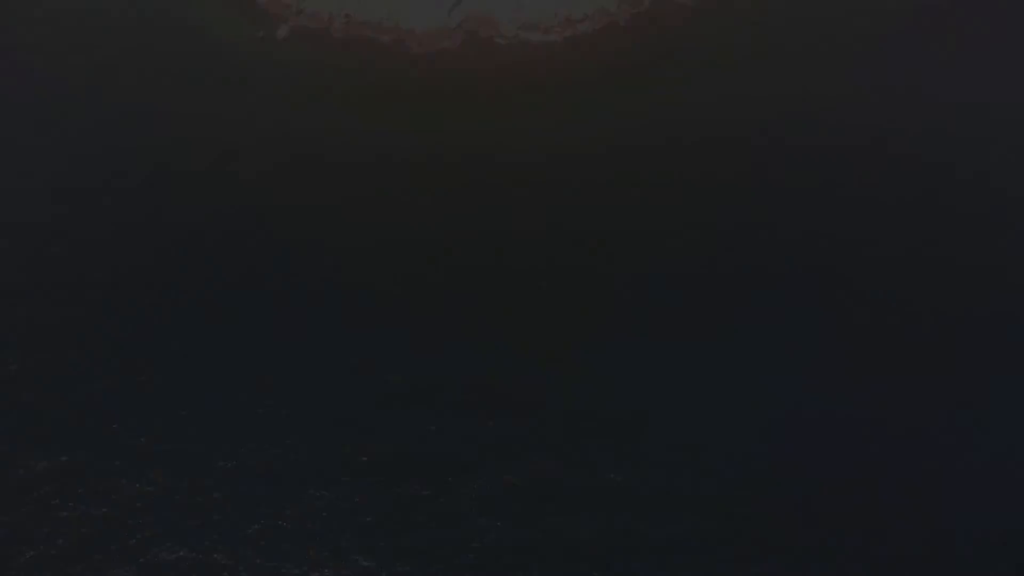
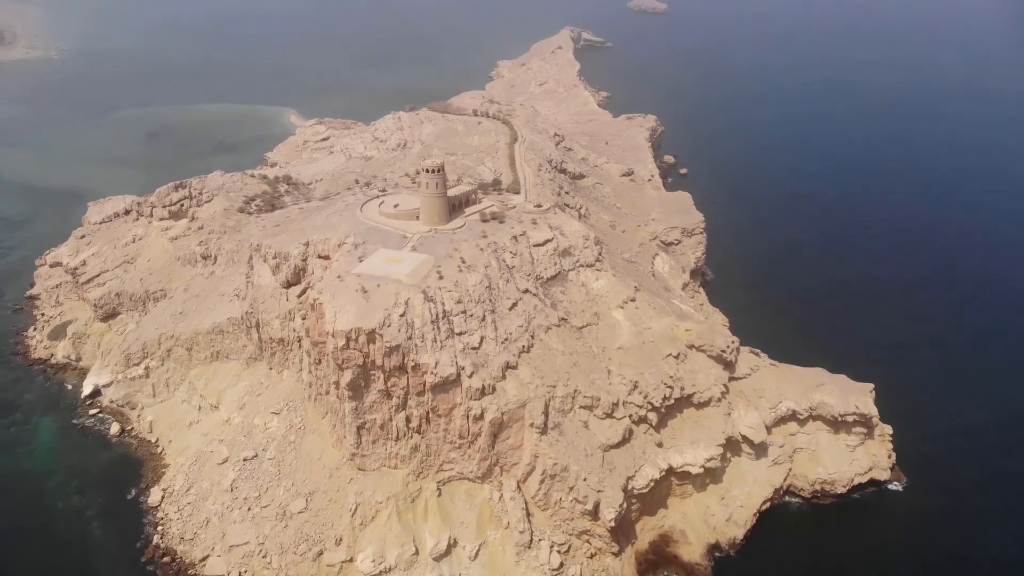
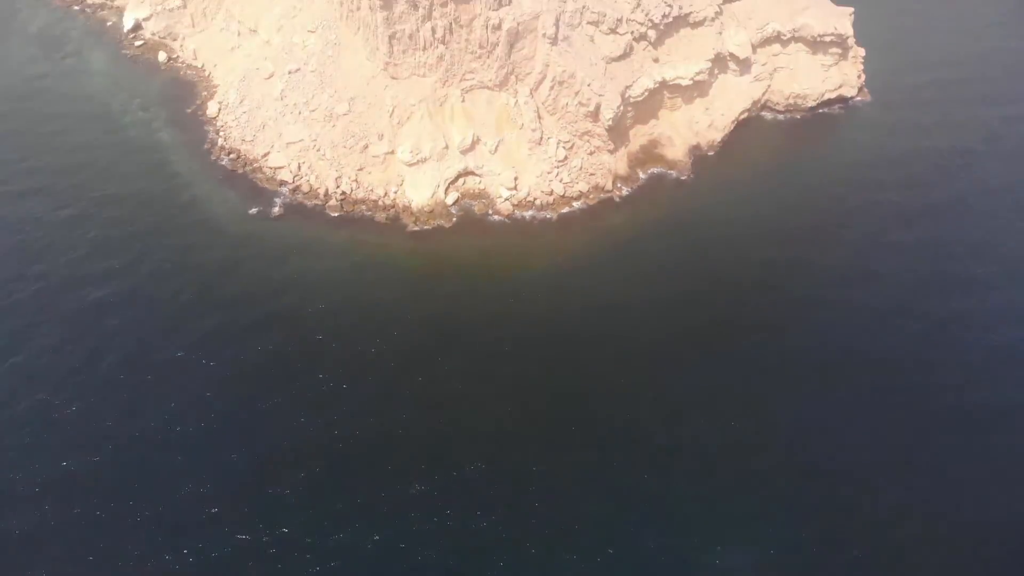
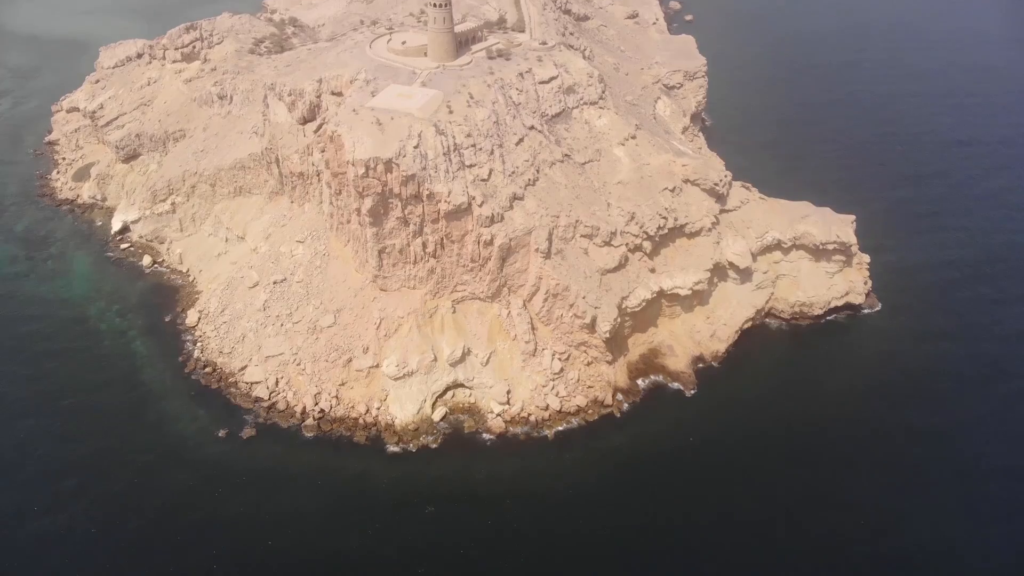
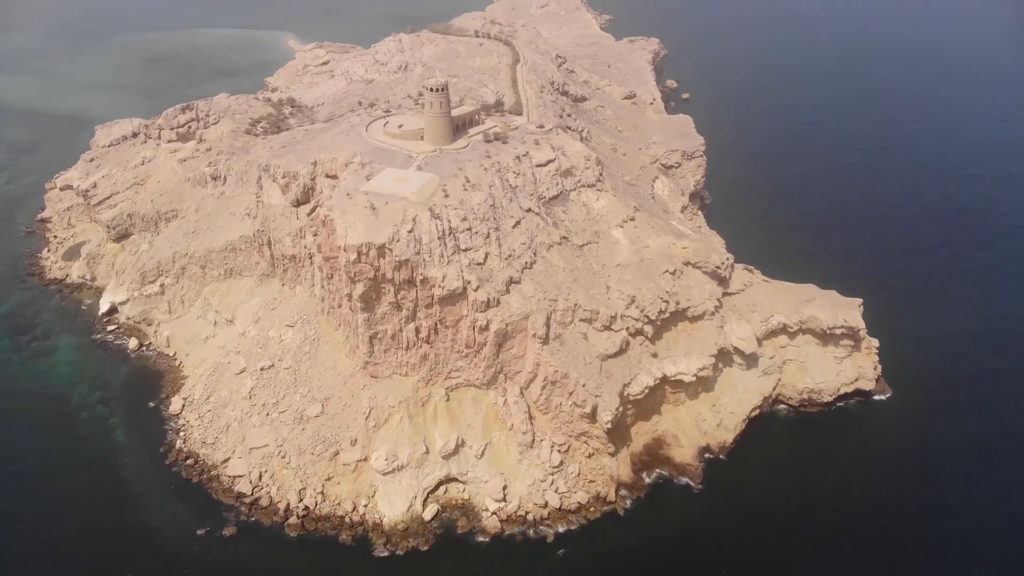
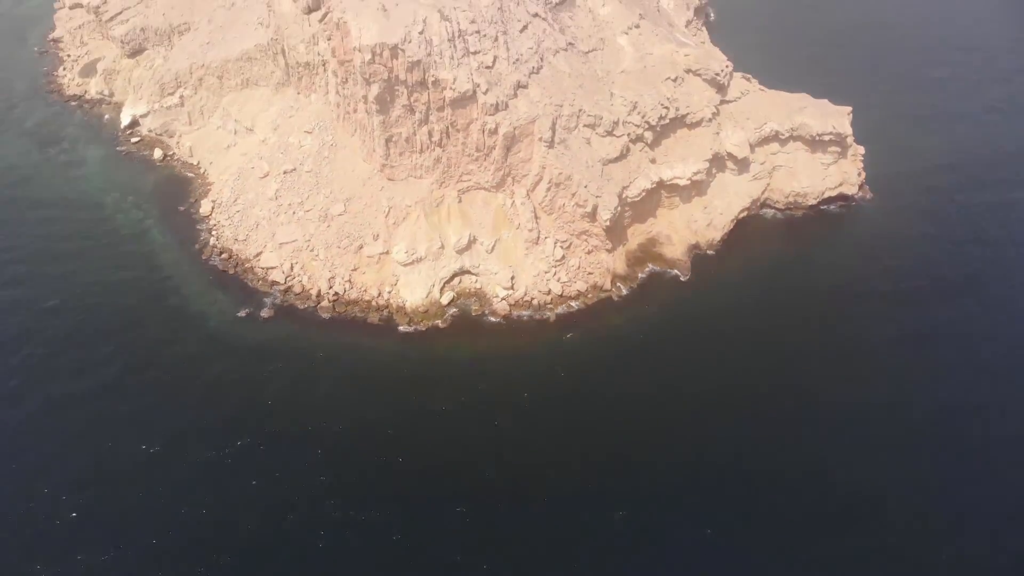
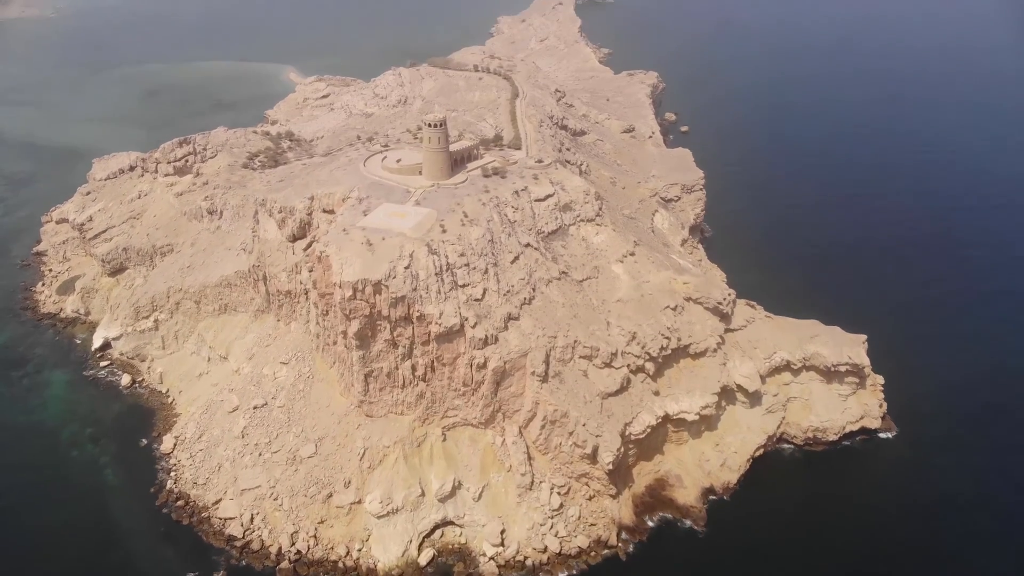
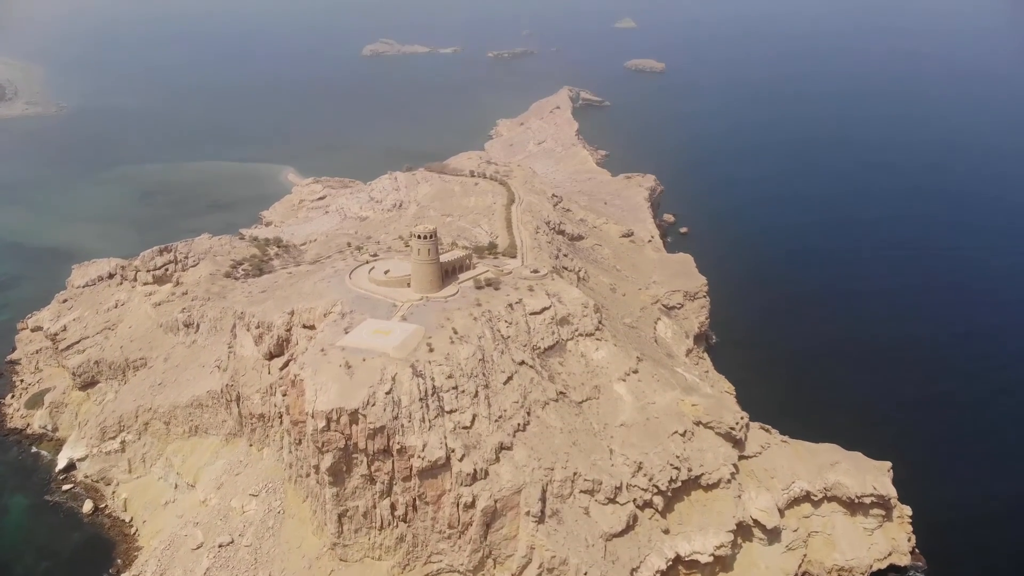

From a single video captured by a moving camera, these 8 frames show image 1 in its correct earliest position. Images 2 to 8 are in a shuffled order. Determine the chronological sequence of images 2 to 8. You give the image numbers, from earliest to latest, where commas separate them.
3, 6, 4, 5, 7, 2, 8
